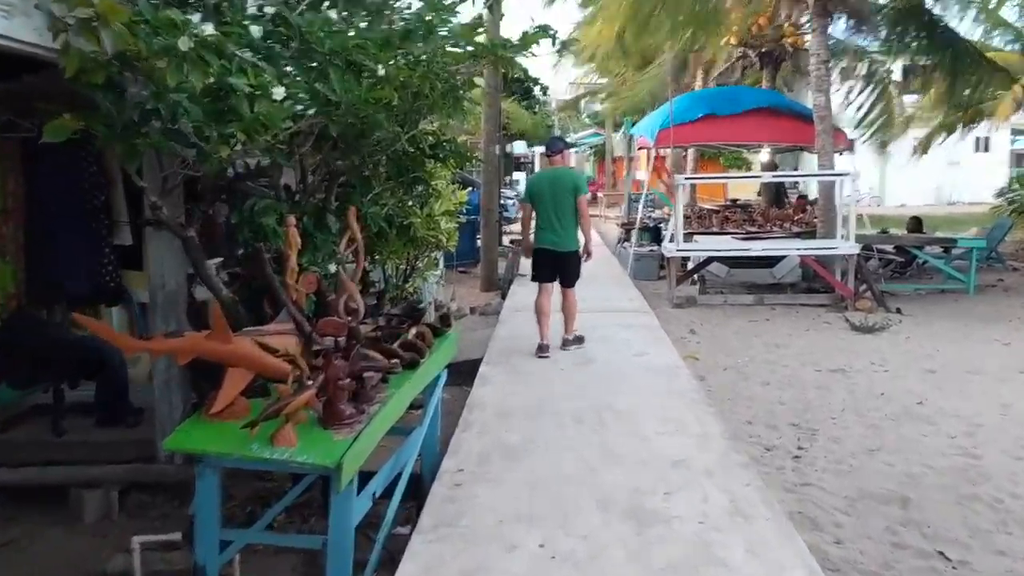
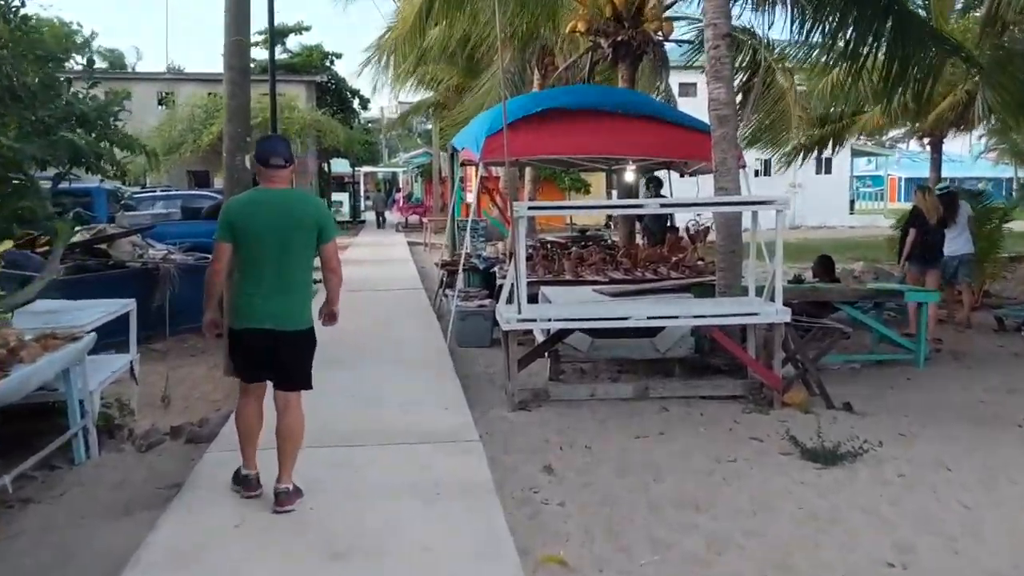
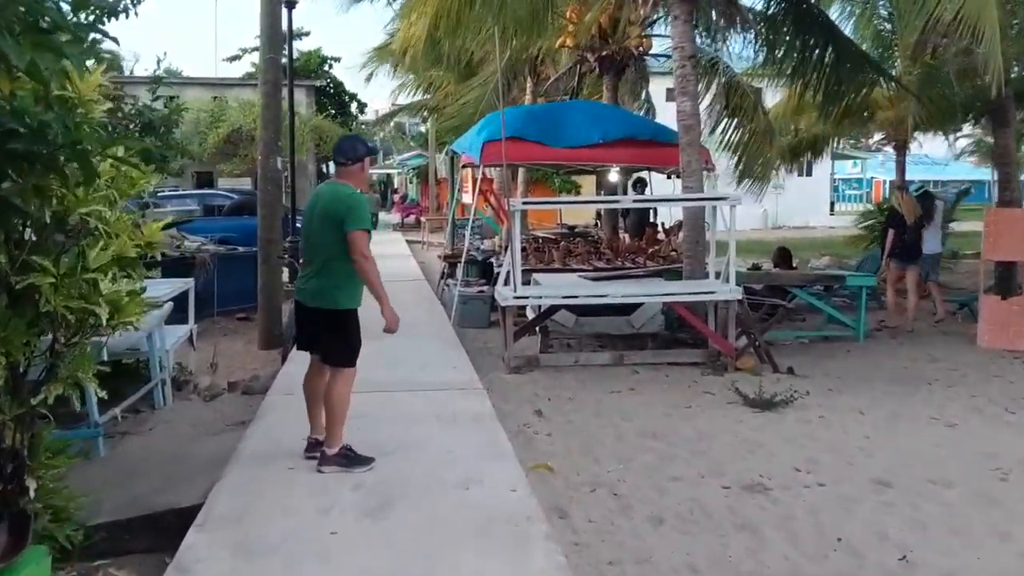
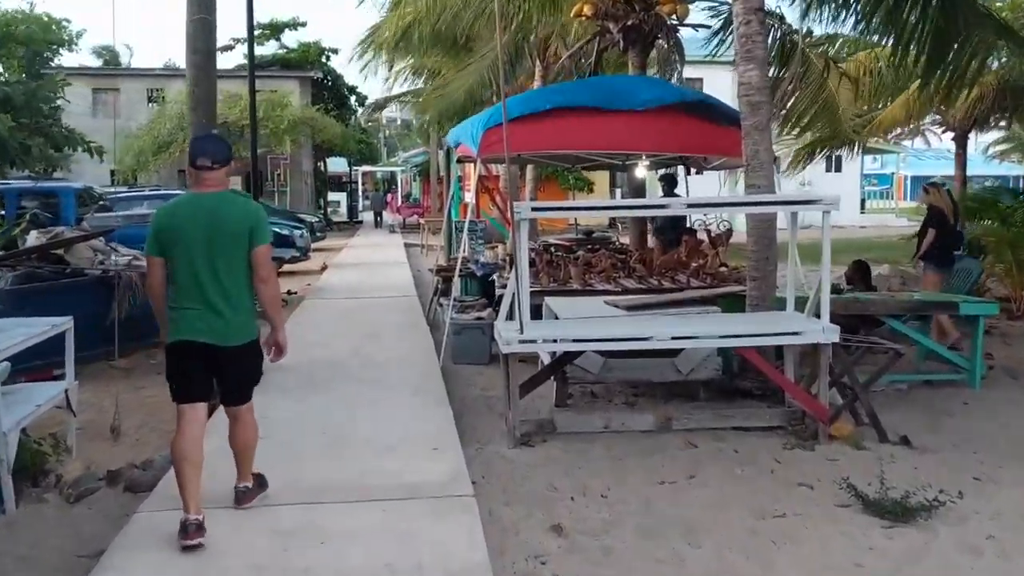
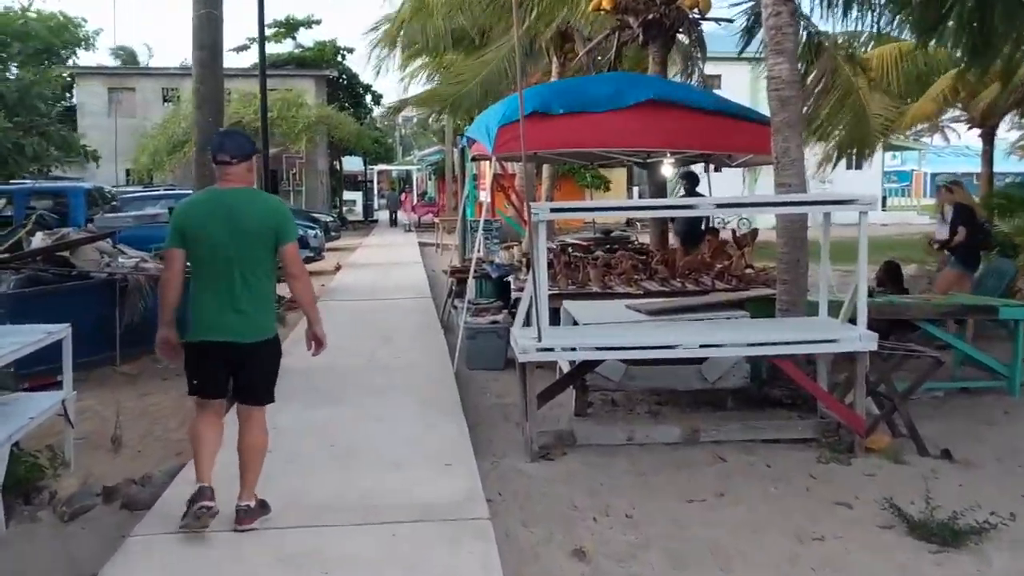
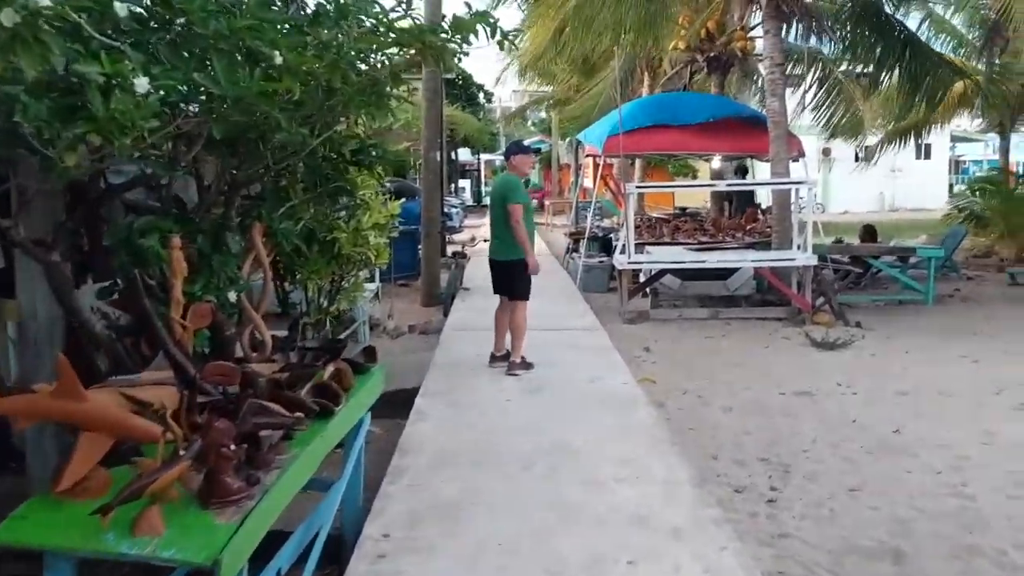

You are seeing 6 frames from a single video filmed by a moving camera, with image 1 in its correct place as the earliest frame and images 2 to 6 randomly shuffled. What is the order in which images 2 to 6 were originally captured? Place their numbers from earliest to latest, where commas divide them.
6, 3, 2, 4, 5
